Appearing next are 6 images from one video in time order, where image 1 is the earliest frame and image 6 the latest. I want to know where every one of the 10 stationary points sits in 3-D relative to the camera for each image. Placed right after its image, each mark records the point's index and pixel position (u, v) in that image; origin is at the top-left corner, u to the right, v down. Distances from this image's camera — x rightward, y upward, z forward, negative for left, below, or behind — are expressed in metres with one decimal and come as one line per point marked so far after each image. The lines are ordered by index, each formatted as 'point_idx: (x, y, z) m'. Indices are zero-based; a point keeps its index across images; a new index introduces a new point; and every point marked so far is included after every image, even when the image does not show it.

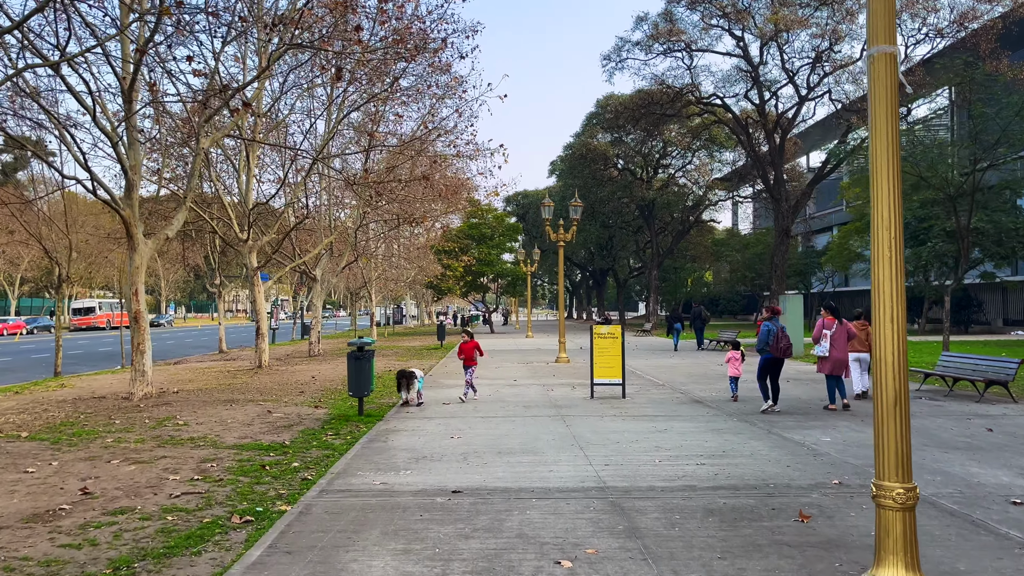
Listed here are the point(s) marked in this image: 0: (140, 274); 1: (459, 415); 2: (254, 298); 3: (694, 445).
0: (-5.6, +0.2, +11.8) m
1: (-0.7, -1.6, +9.7) m
2: (-6.1, -0.2, +18.3) m
3: (+1.7, -1.5, +7.5) m
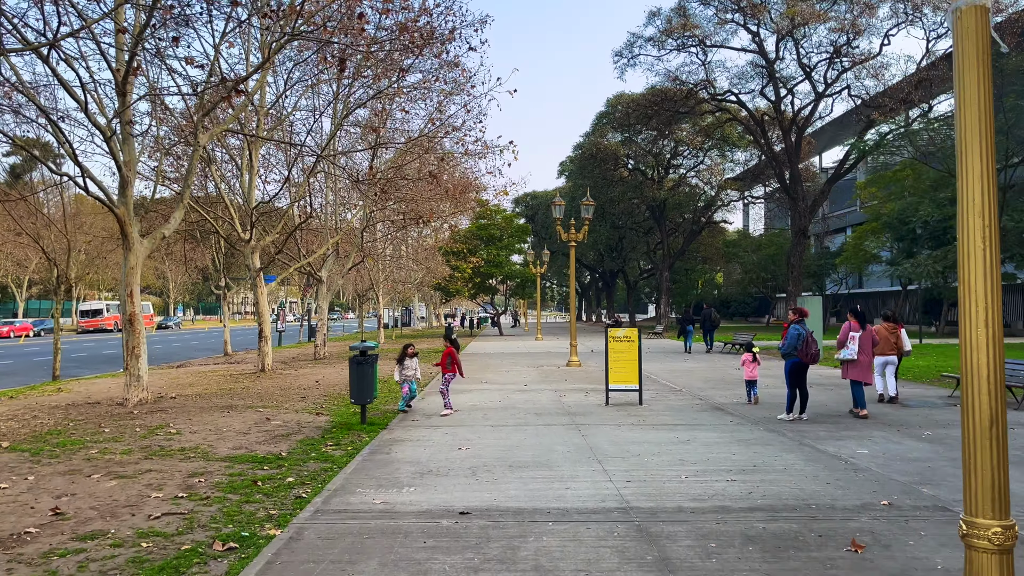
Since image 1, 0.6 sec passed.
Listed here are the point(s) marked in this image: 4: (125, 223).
0: (-5.4, +0.2, +11.4) m
1: (-0.5, -1.6, +9.1) m
2: (-5.8, -0.2, +17.8) m
3: (+1.8, -1.5, +6.9) m
4: (-5.5, +0.9, +11.2) m
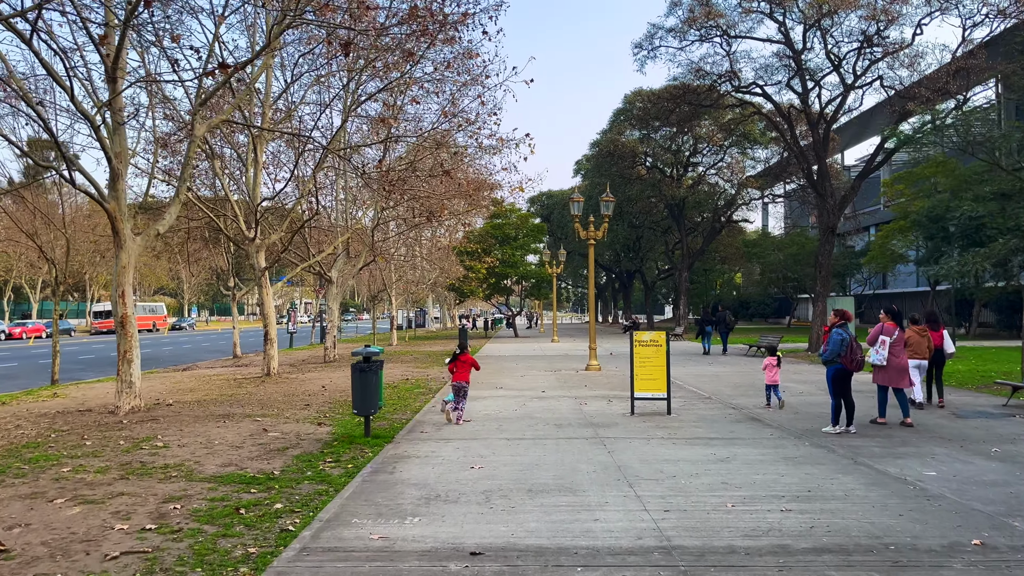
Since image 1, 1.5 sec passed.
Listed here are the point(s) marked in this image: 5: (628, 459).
0: (-5.2, +0.2, +10.6) m
1: (-0.3, -1.6, +8.3) m
2: (-5.5, -0.3, +17.1) m
3: (+2.0, -1.5, +6.1) m
4: (-5.3, +0.9, +10.5) m
5: (+1.0, -1.5, +7.0) m
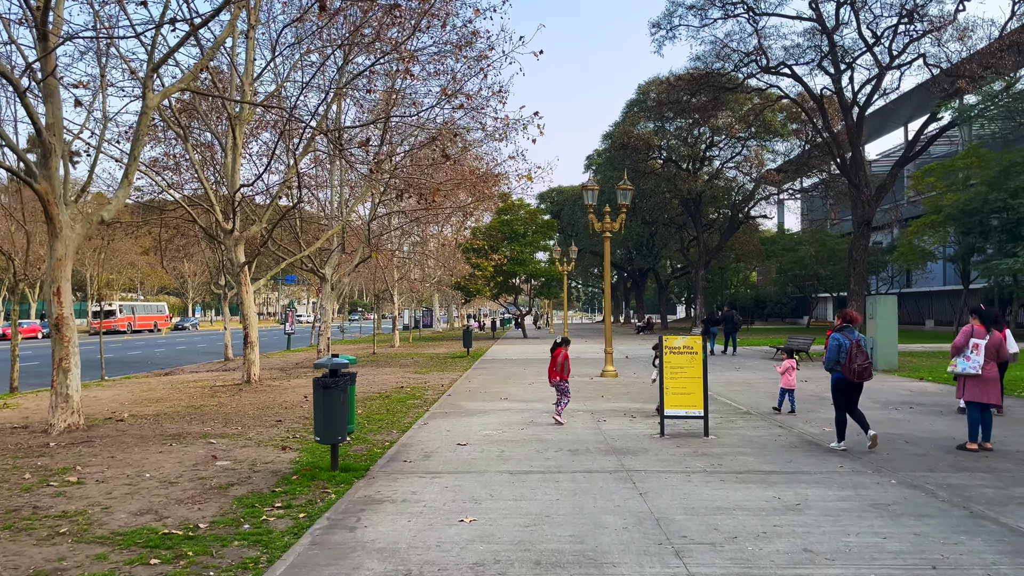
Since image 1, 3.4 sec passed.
0: (-5.1, +0.2, +9.0) m
1: (-0.3, -1.5, +6.6) m
2: (-5.3, -0.2, +15.5) m
3: (+2.0, -1.5, +4.4) m
4: (-5.2, +1.0, +8.9) m
5: (+1.1, -1.5, +5.3) m
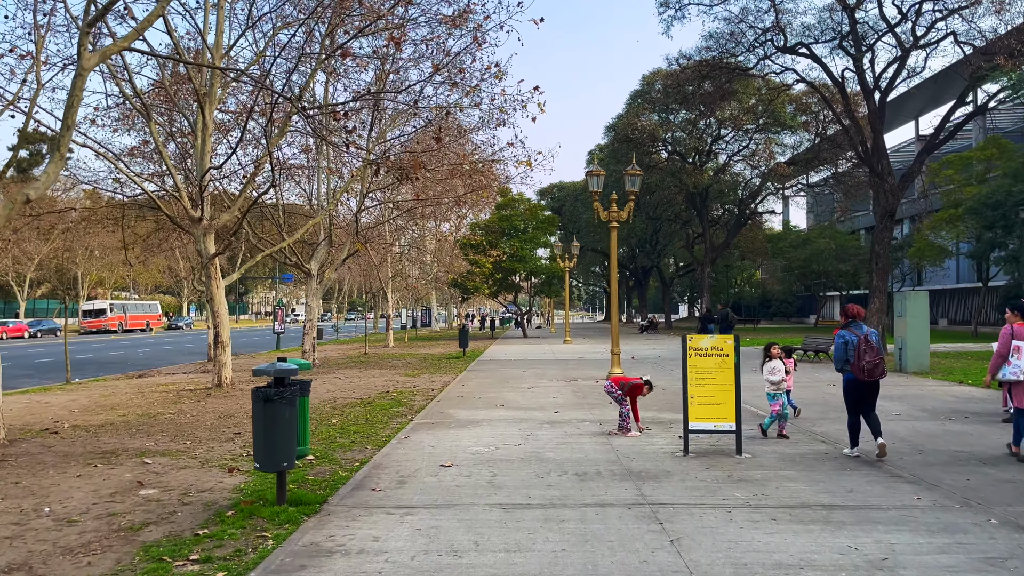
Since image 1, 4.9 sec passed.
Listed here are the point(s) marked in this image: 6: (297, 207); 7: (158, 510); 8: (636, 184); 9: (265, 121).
0: (-5.2, +0.3, +7.7) m
1: (-0.3, -1.4, +5.3) m
2: (-5.4, -0.1, +14.2) m
3: (+2.0, -1.4, +3.0) m
4: (-5.3, +1.0, +7.5) m
5: (+1.0, -1.4, +4.0) m
6: (-5.2, +2.0, +19.3) m
7: (-2.4, -1.5, +5.3) m
8: (+2.5, +2.1, +16.1) m
9: (-4.5, +3.0, +14.2) m
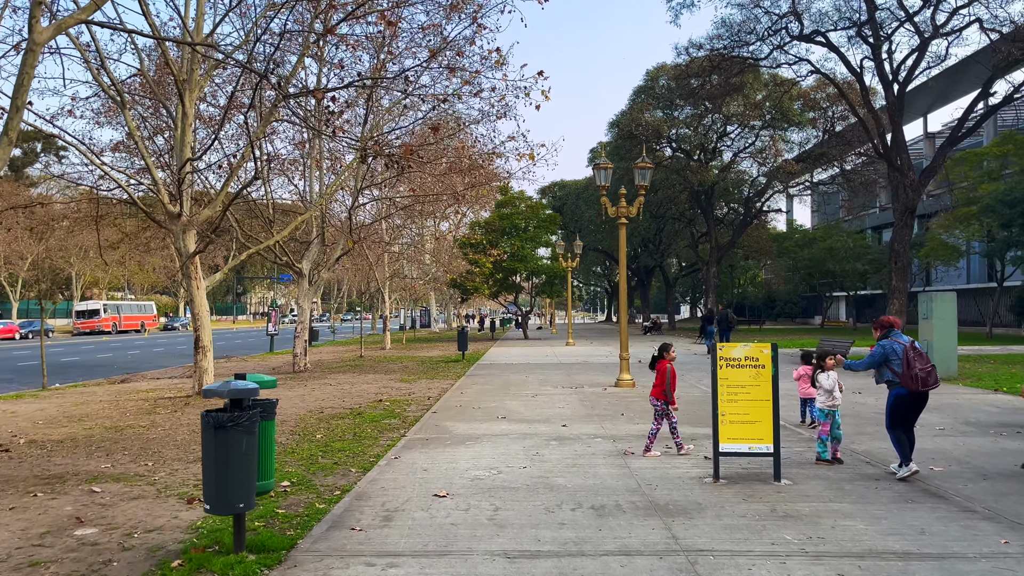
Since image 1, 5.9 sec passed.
0: (-5.2, +0.3, +6.8) m
1: (-0.3, -1.5, +4.4) m
2: (-5.3, -0.1, +13.3) m
3: (+2.0, -1.4, +2.1) m
4: (-5.2, +1.0, +6.6) m
5: (+1.0, -1.4, +3.1) m
6: (-5.2, +2.0, +18.4) m
7: (-2.4, -1.5, +4.4) m
8: (+2.6, +2.1, +15.2) m
9: (-4.4, +3.0, +13.3) m
